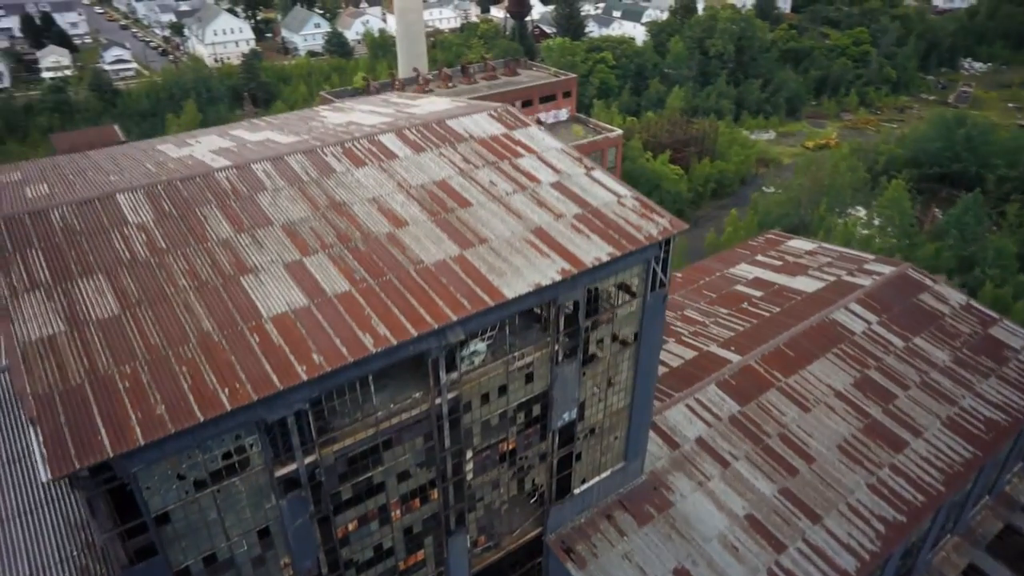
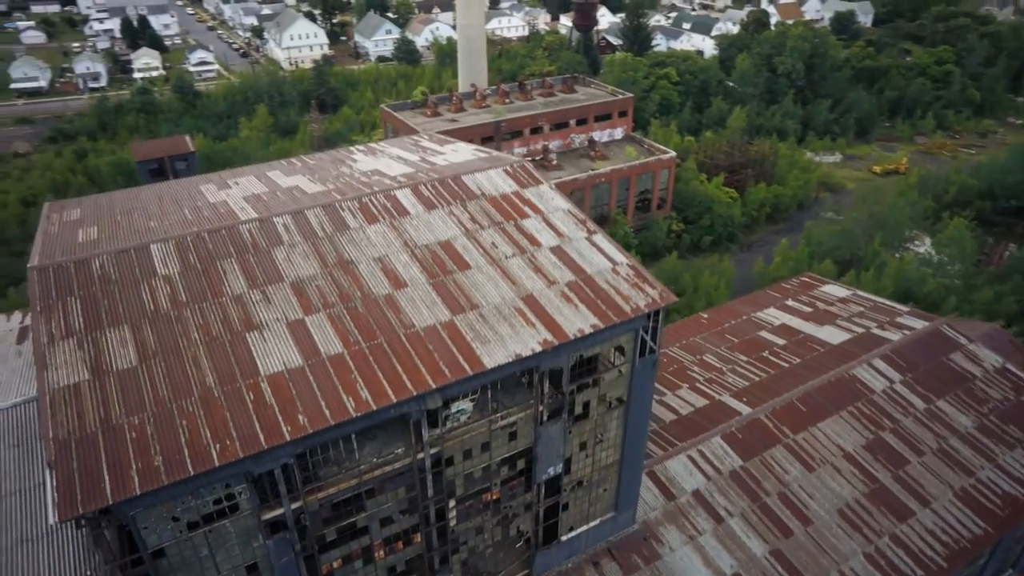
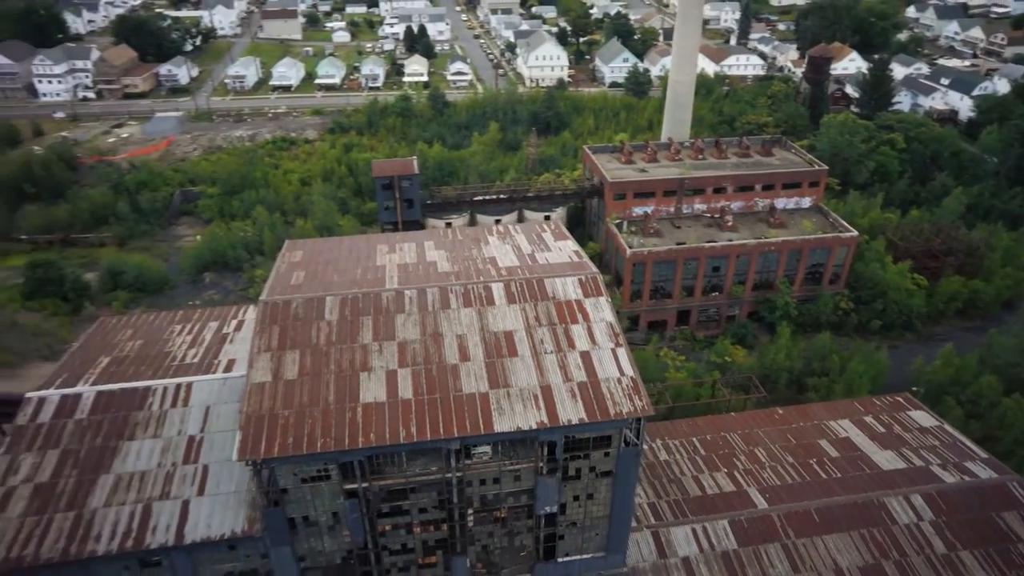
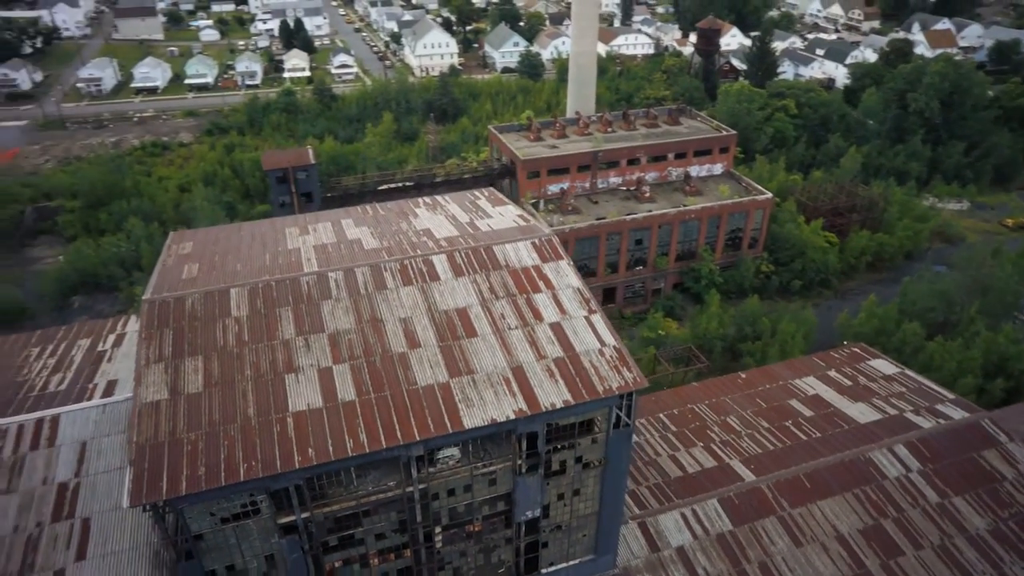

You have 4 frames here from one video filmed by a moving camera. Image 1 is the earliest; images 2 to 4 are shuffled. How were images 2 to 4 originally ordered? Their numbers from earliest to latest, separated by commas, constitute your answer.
2, 4, 3
